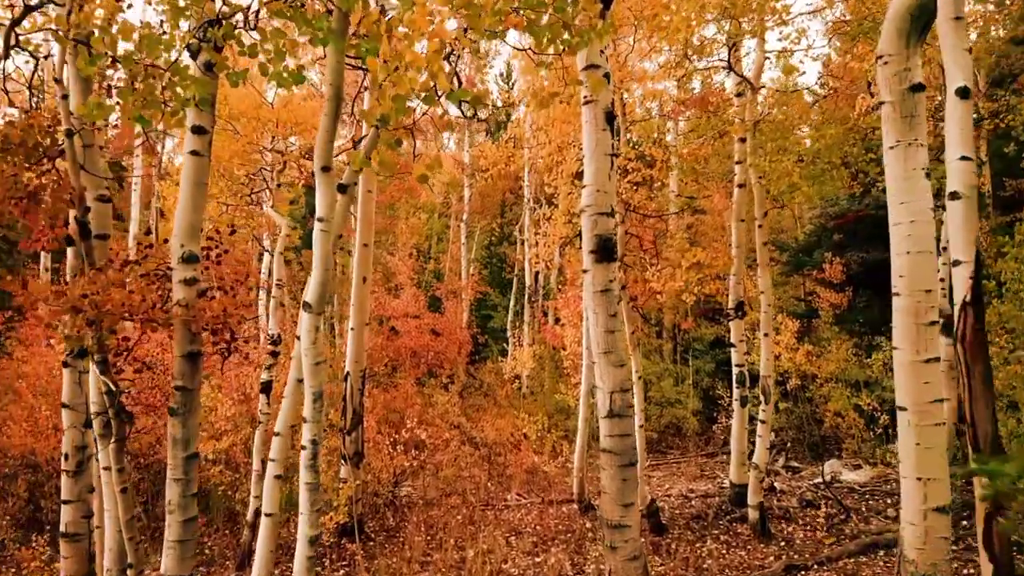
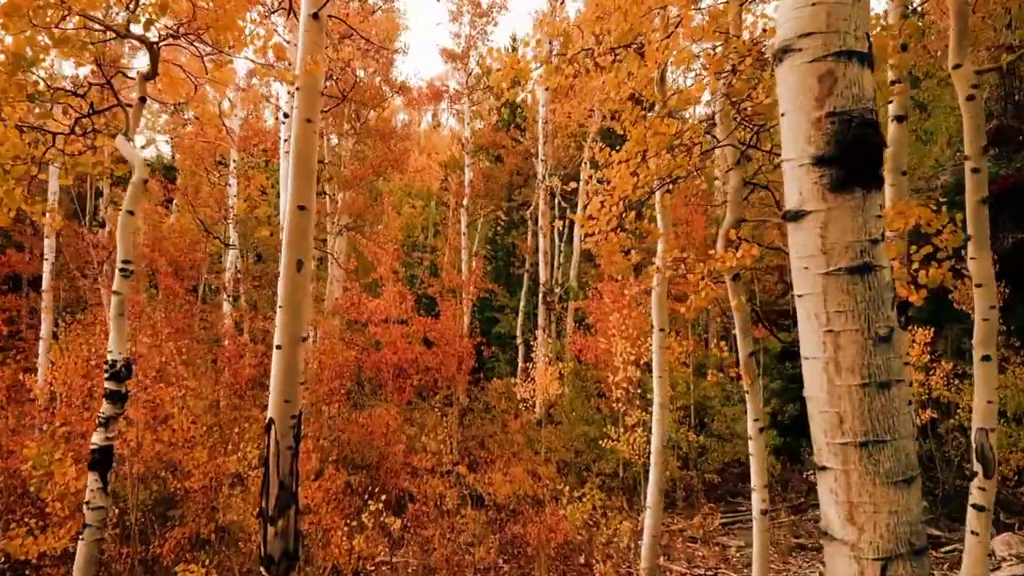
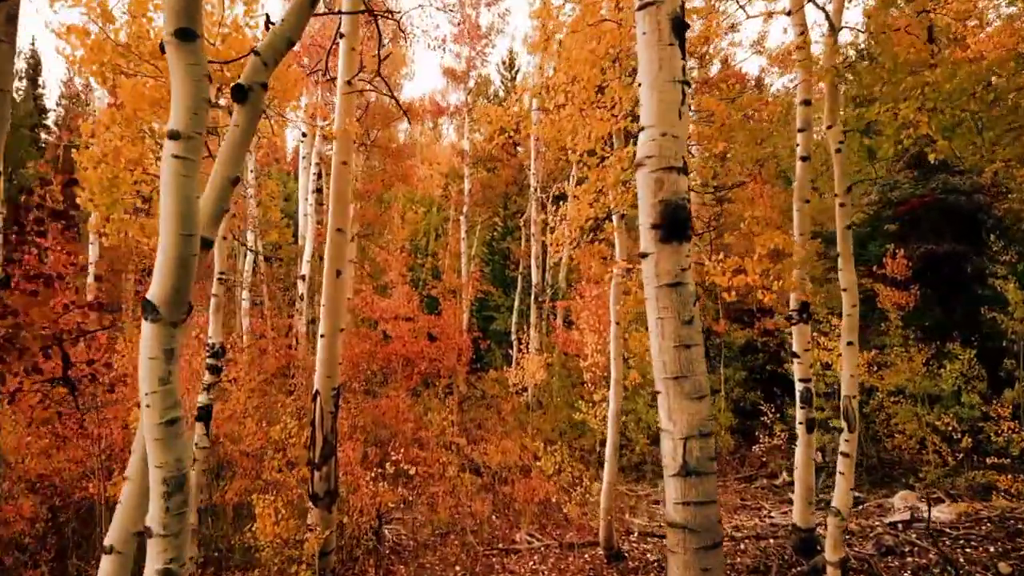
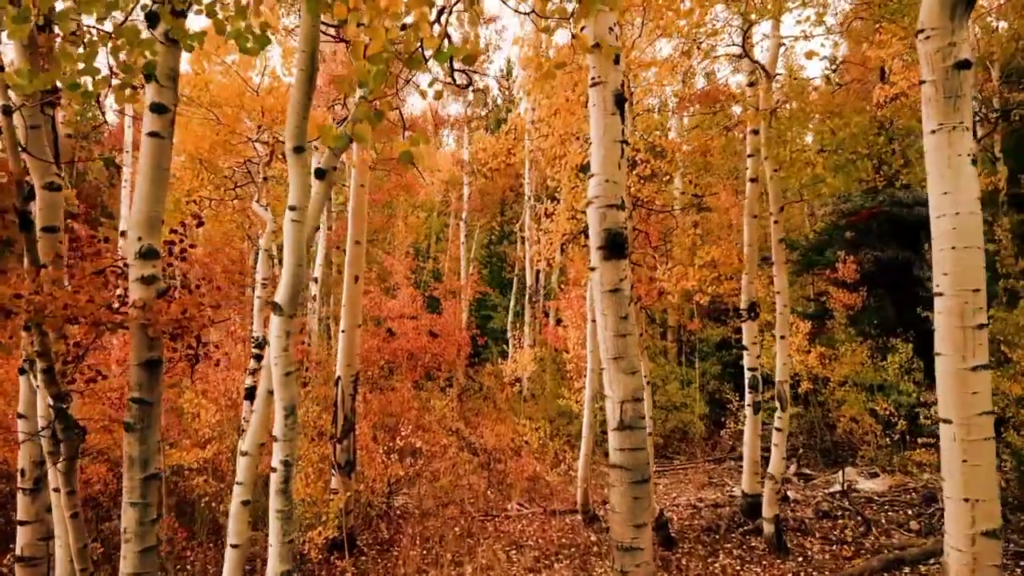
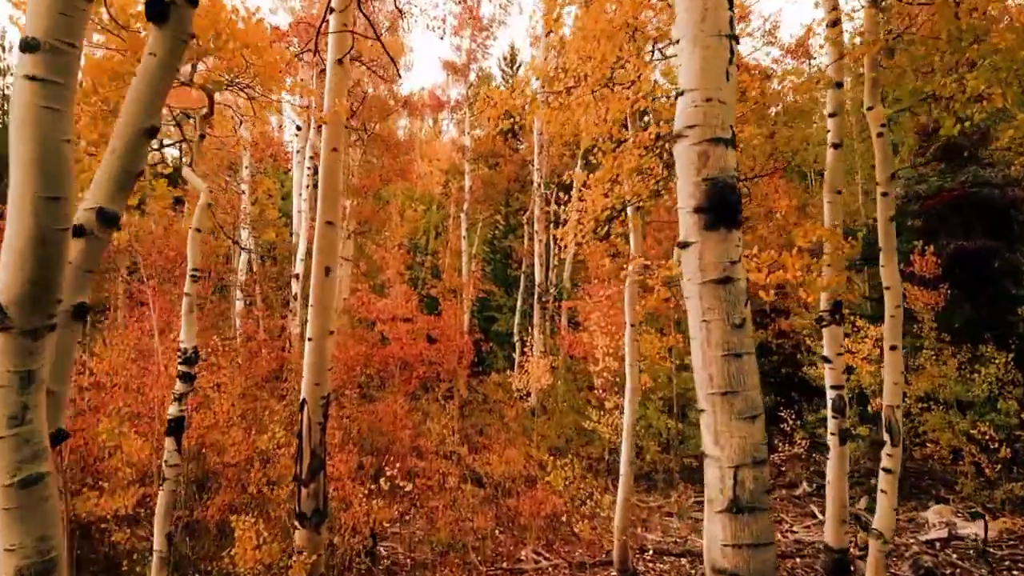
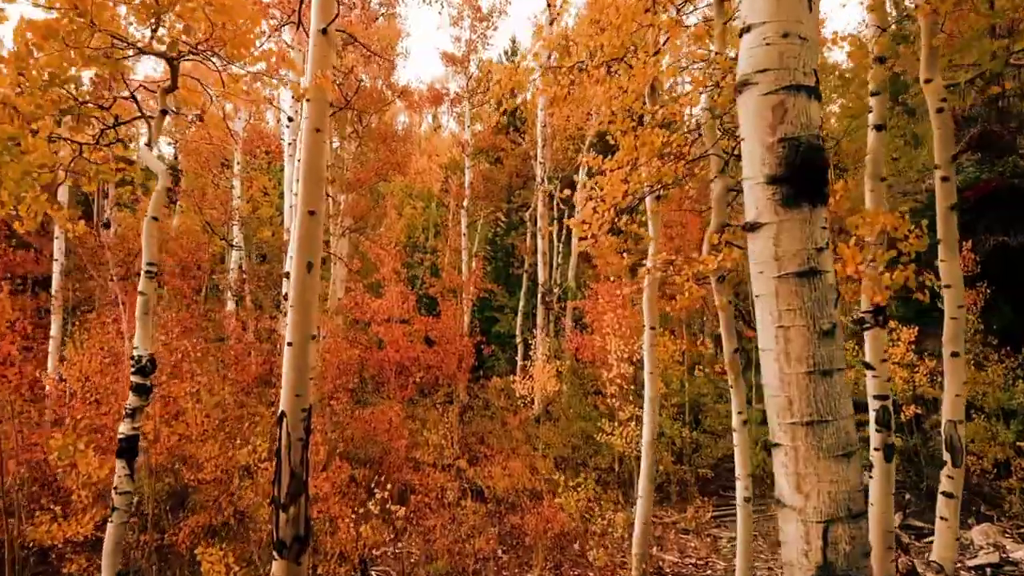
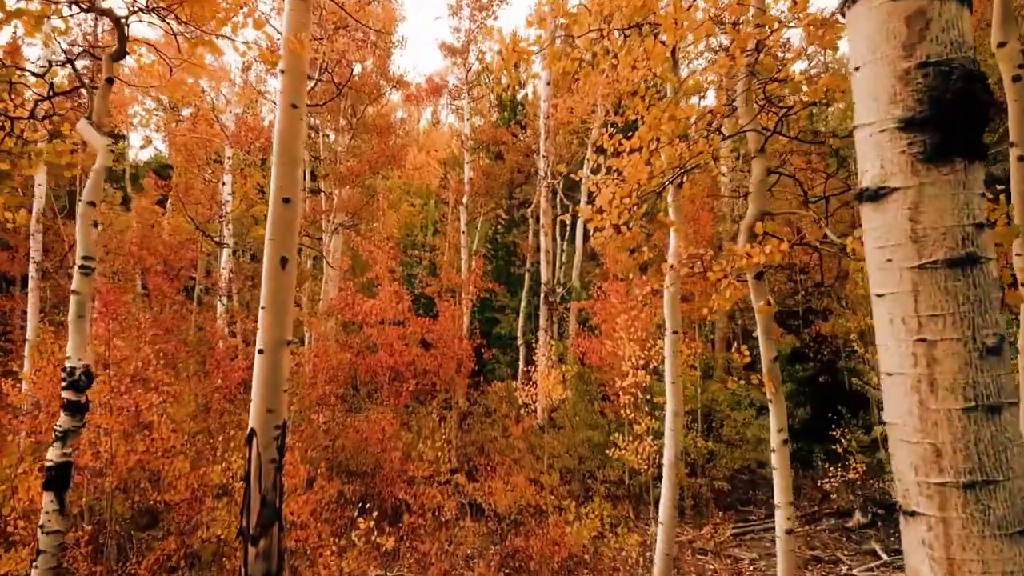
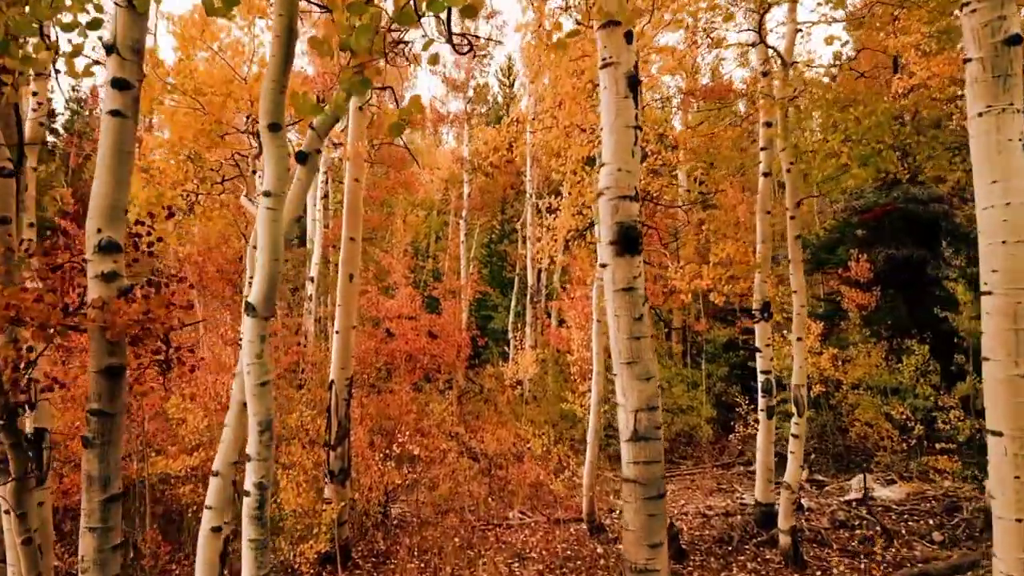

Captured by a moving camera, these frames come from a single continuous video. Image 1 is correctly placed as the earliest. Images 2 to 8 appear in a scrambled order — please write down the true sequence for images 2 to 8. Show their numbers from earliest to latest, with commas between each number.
4, 8, 3, 5, 6, 2, 7
